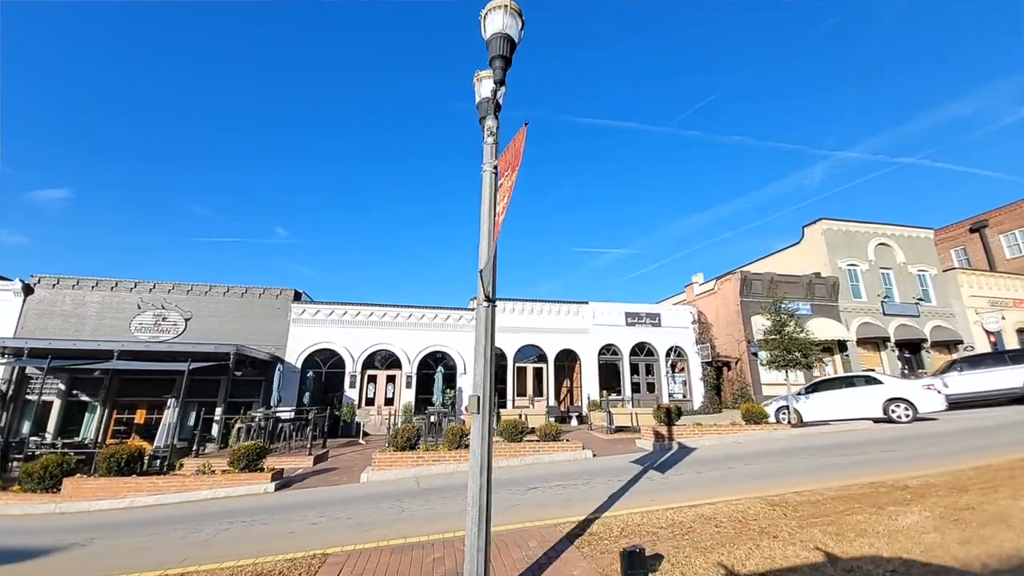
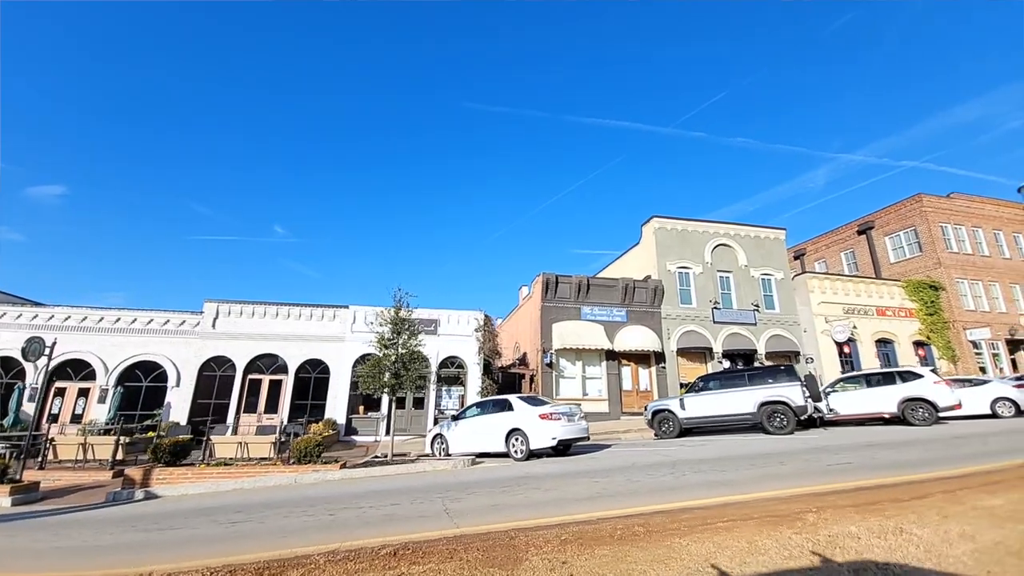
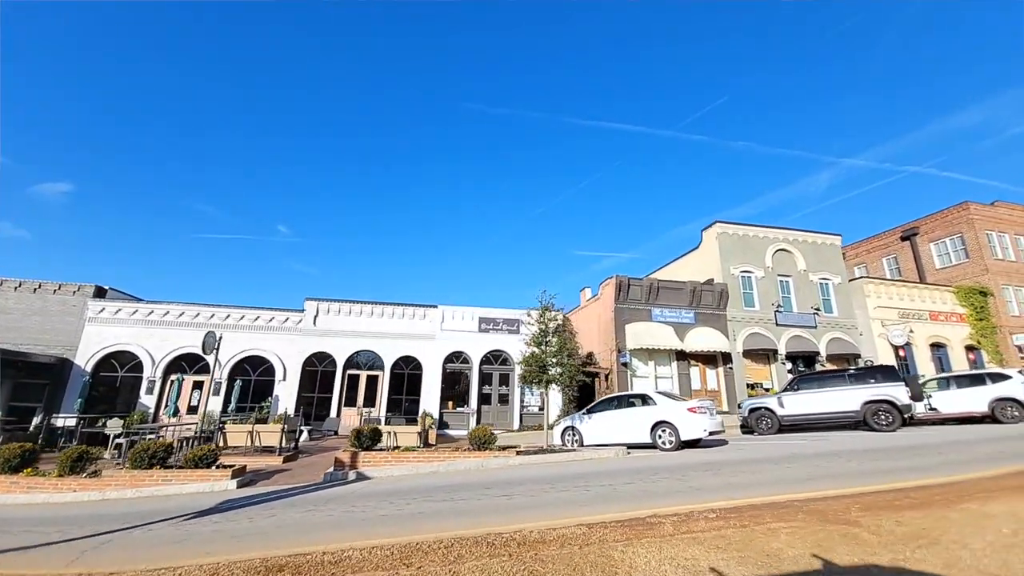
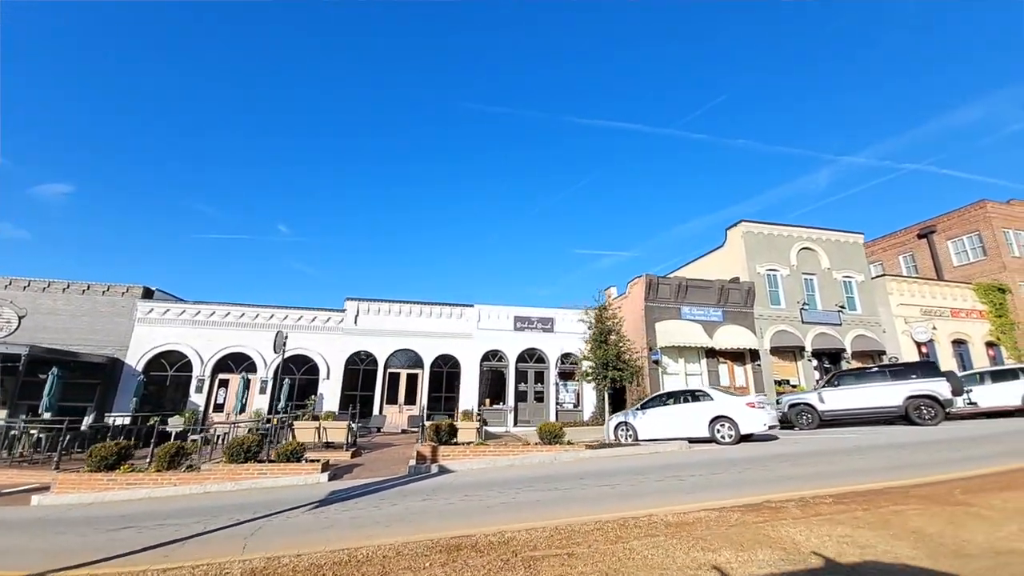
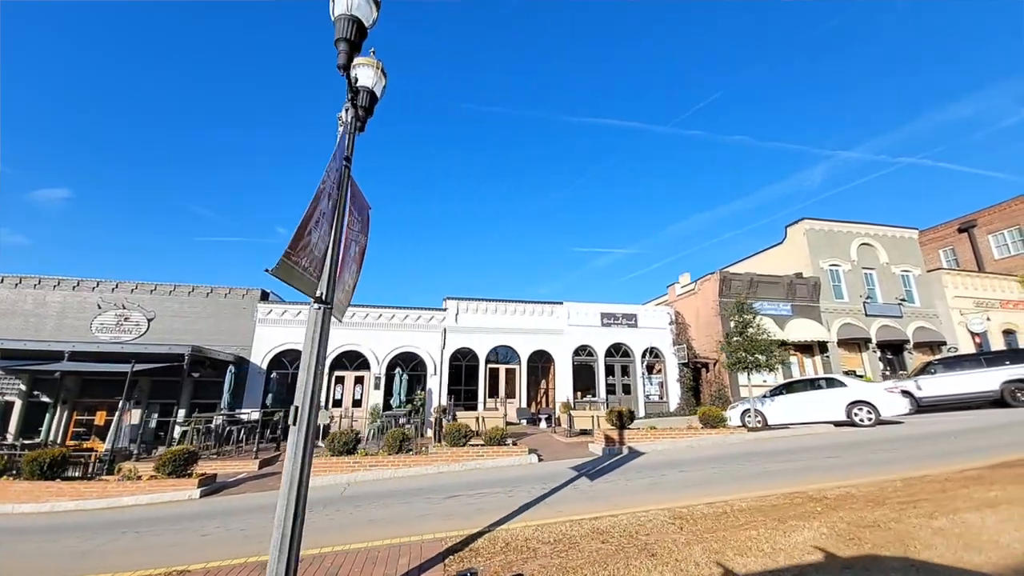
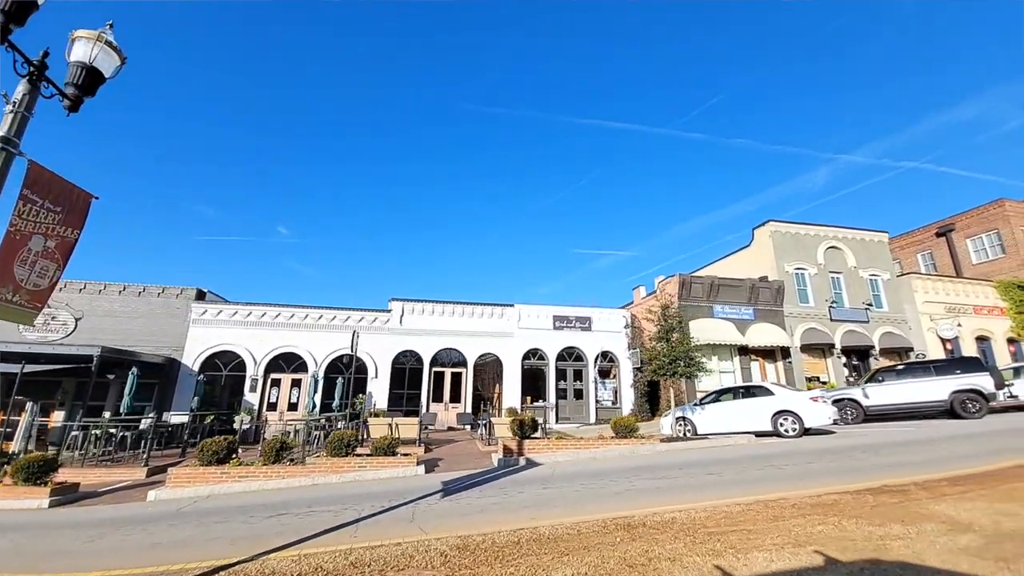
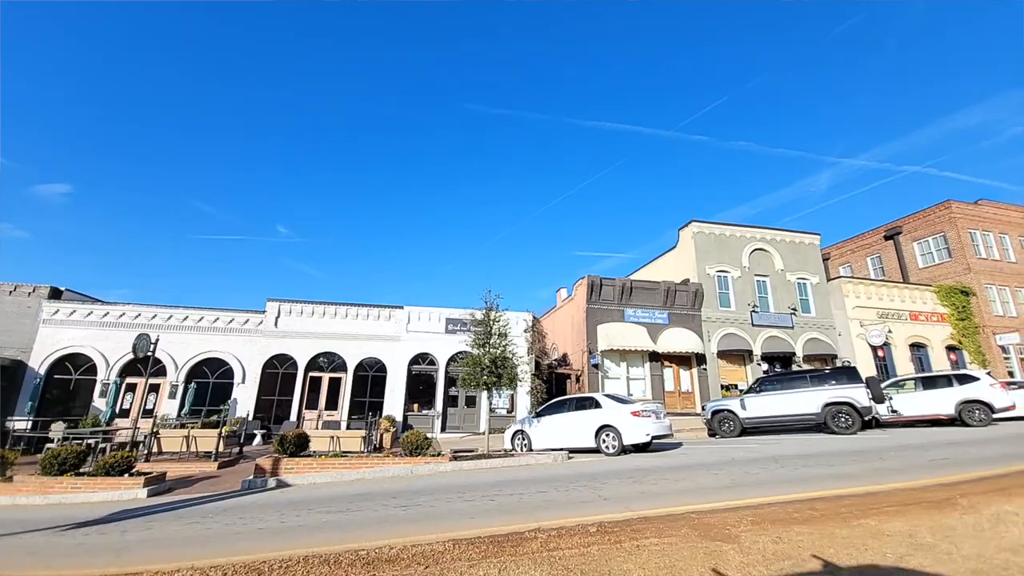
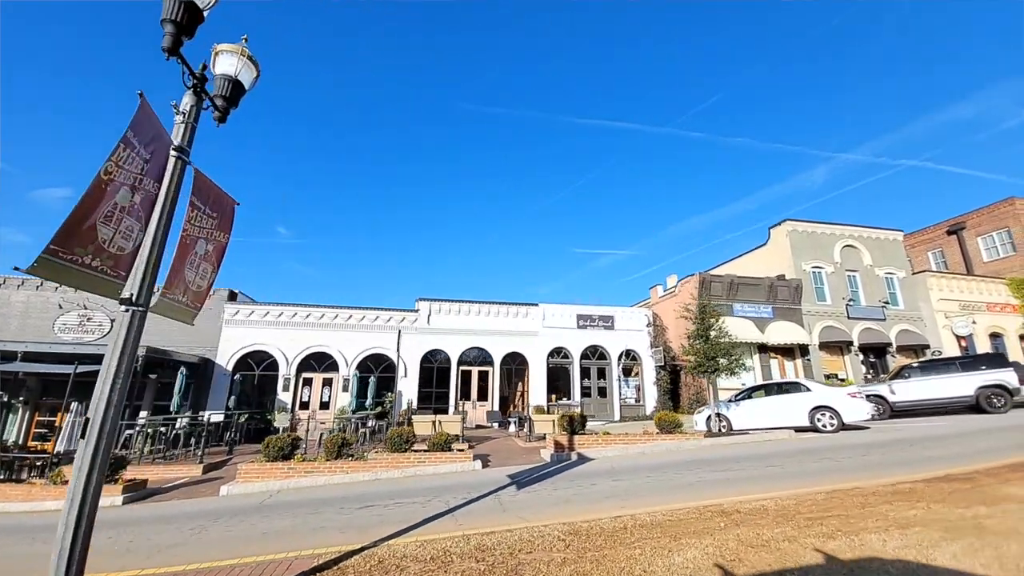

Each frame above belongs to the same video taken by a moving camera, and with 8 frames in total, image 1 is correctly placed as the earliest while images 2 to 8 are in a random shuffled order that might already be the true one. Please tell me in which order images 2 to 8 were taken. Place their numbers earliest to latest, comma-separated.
5, 8, 6, 4, 3, 7, 2
